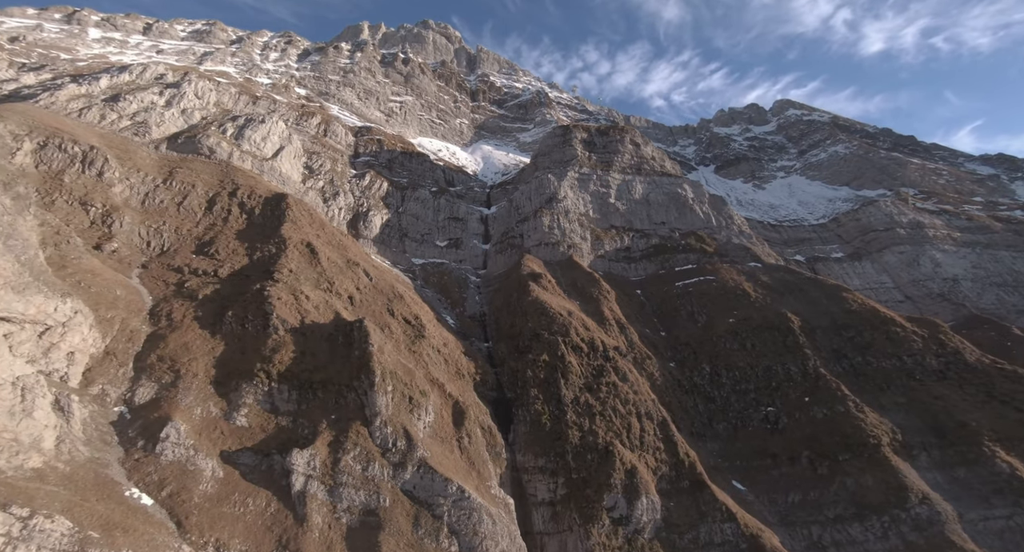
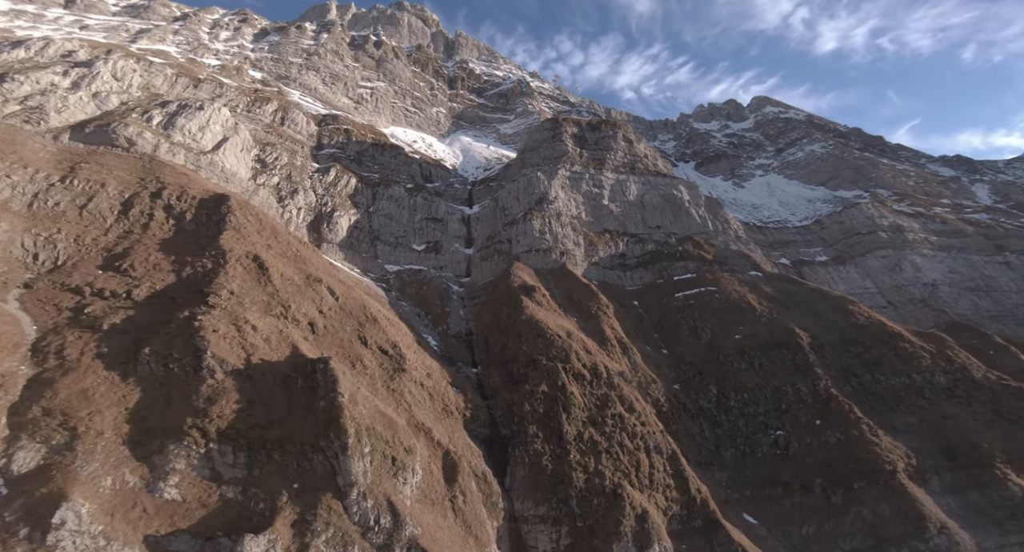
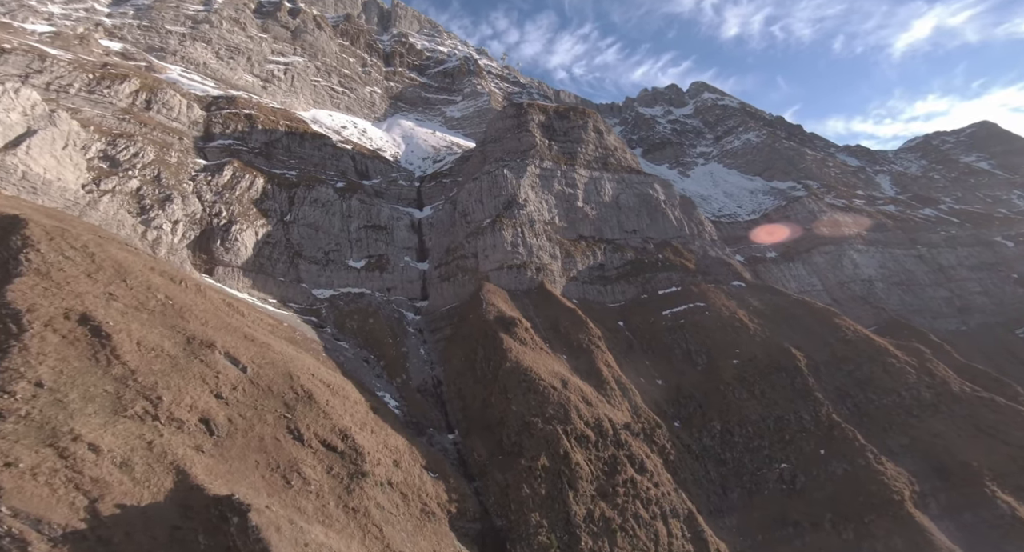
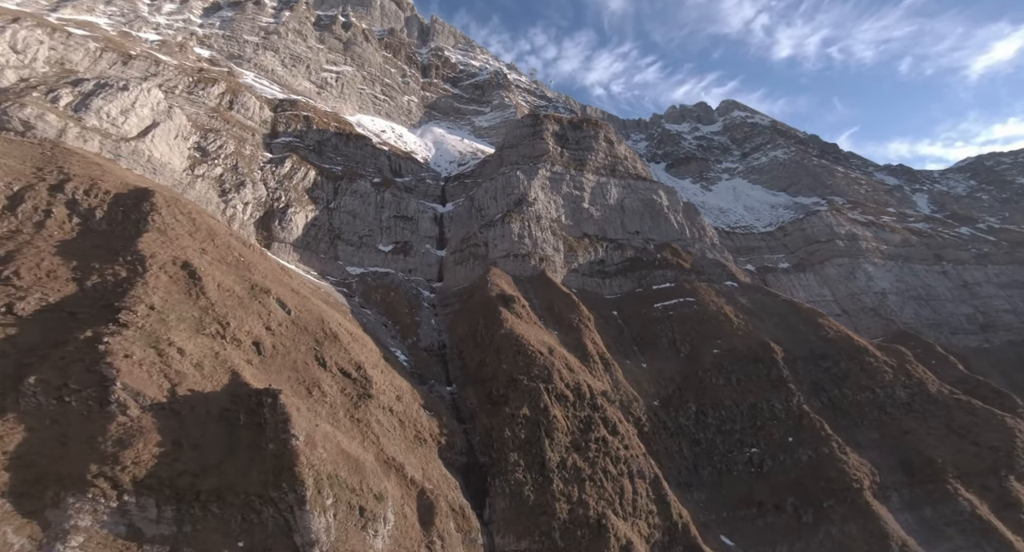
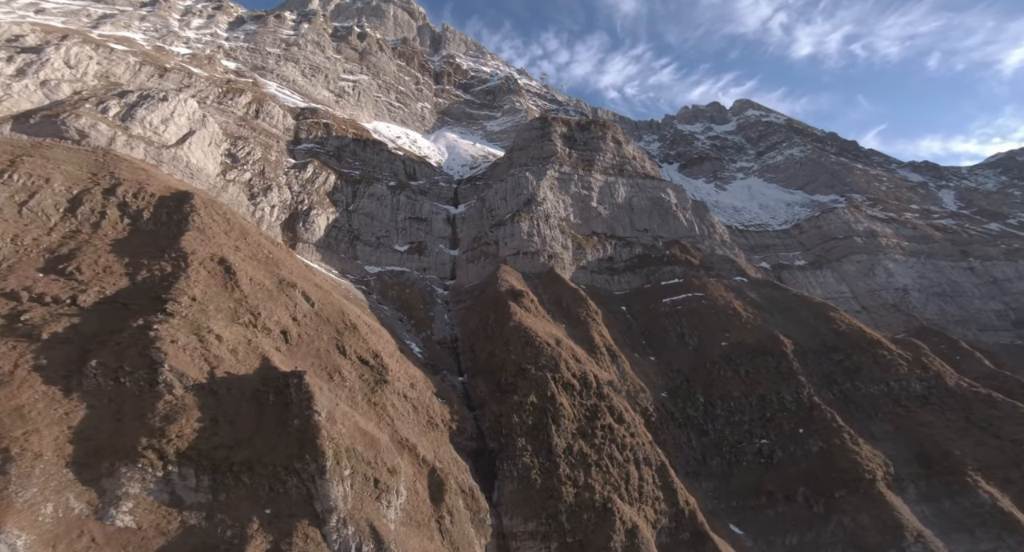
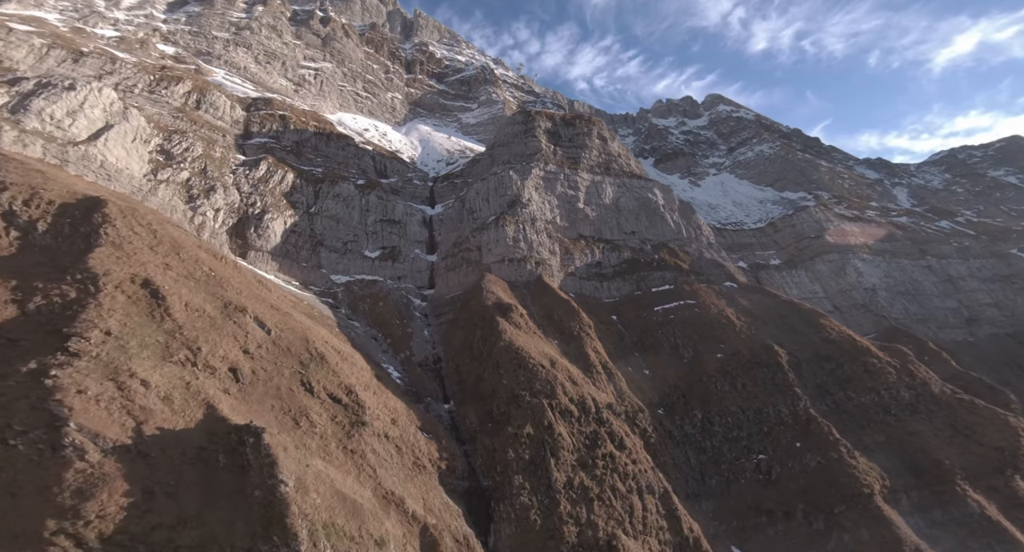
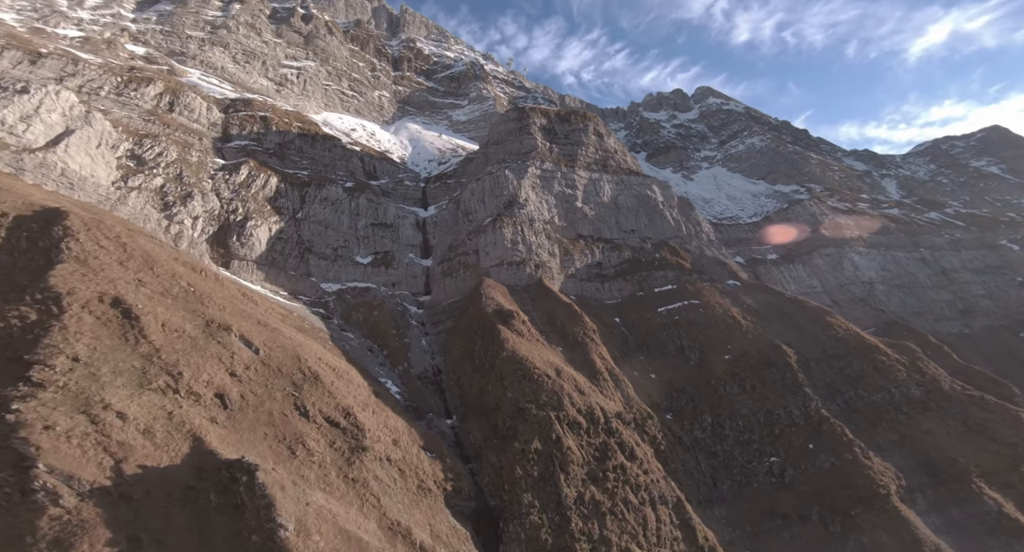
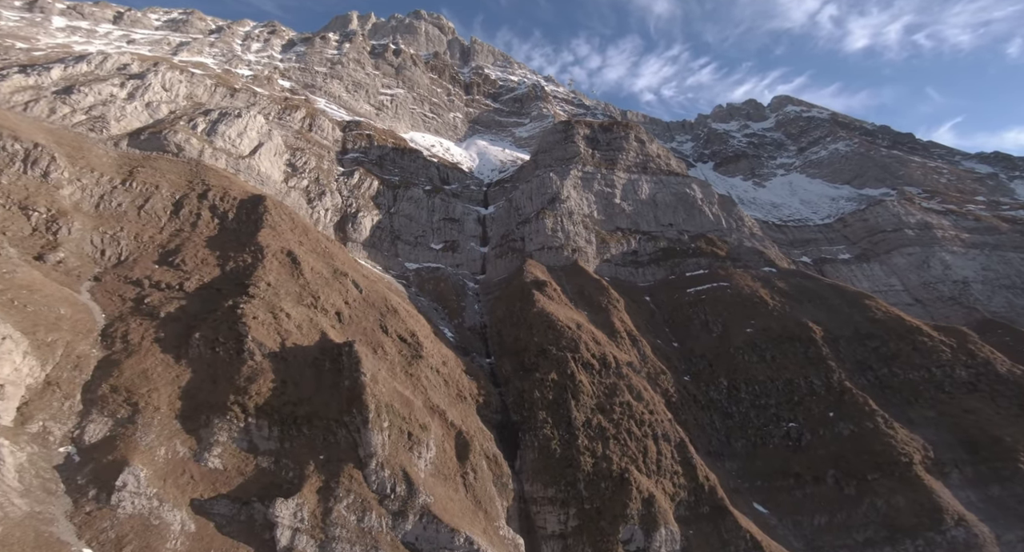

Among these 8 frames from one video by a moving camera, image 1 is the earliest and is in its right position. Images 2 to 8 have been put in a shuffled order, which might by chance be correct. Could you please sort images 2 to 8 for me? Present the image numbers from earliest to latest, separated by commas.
8, 2, 5, 4, 6, 7, 3
